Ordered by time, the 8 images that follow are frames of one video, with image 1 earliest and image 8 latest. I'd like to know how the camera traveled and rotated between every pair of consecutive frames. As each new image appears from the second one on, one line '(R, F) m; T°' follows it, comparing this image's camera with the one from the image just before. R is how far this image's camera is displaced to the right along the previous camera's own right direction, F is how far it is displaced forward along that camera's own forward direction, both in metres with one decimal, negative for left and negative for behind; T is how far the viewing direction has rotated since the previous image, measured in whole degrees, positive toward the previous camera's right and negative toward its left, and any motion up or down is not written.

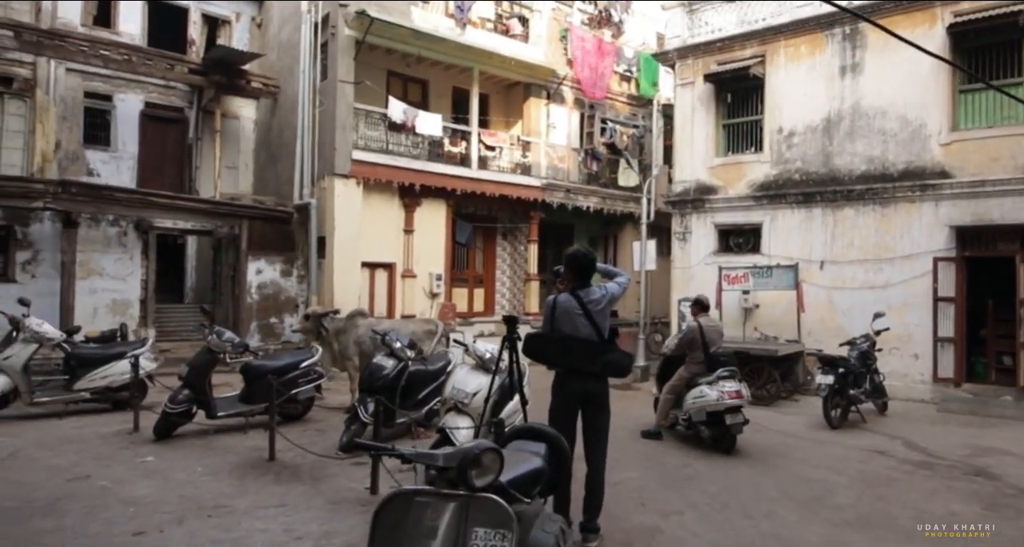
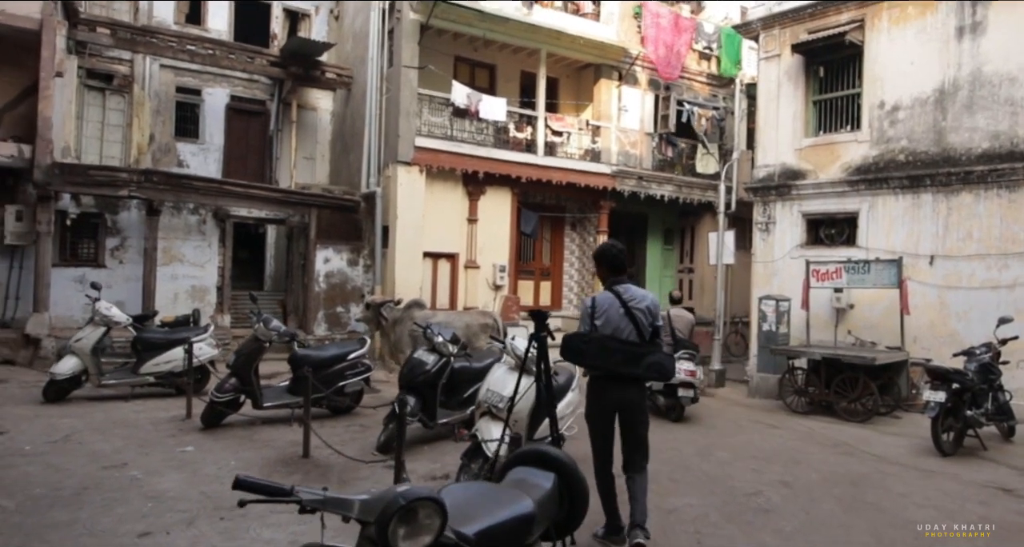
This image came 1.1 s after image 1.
(+0.2, +0.6) m; -7°
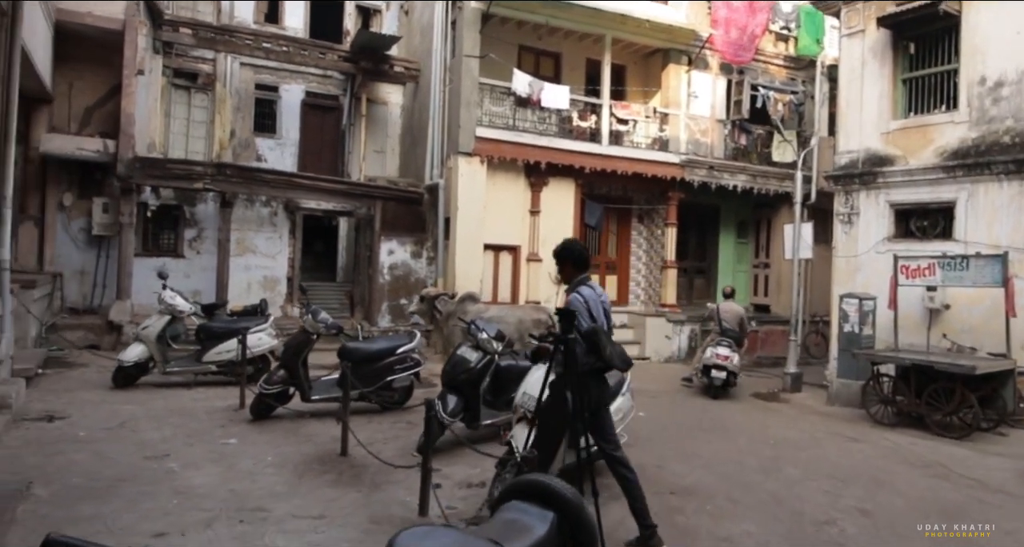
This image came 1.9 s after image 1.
(+0.2, +0.4) m; -6°
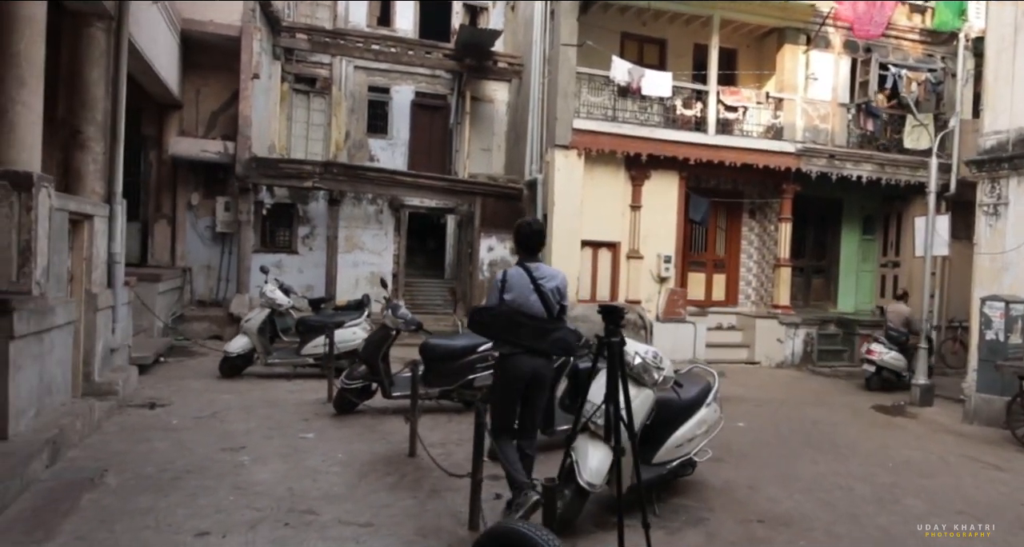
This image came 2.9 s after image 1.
(+0.3, +0.4) m; -10°
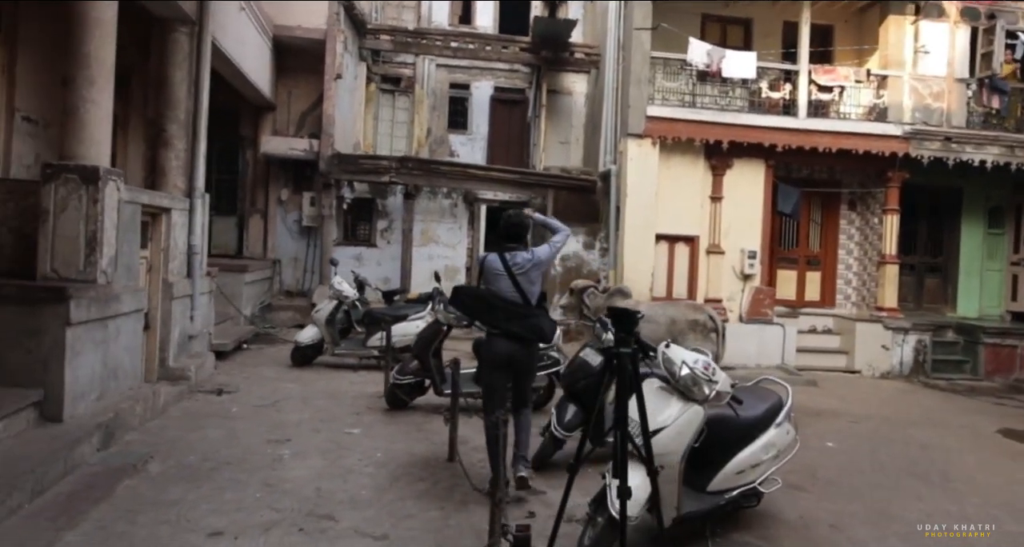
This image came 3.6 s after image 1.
(+0.3, +0.3) m; -7°
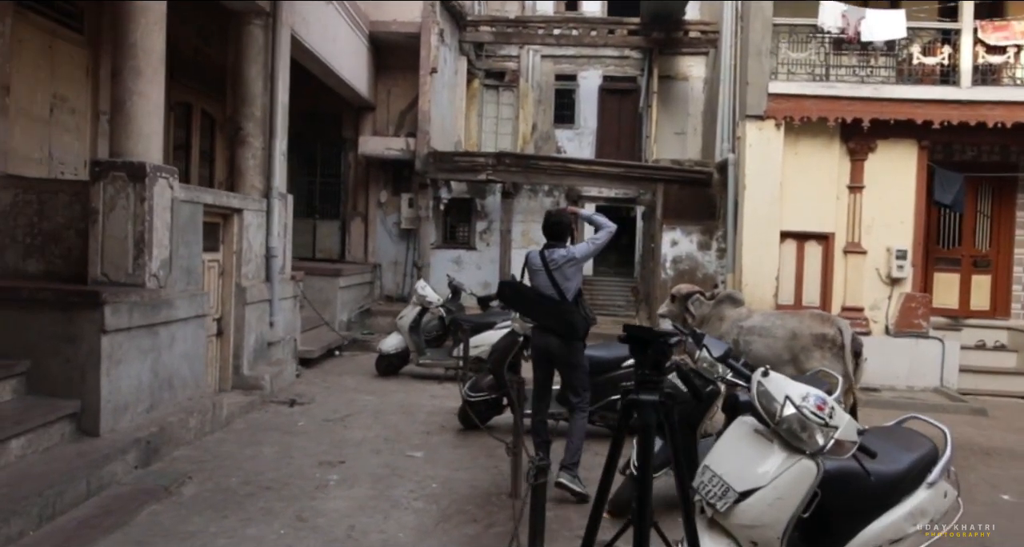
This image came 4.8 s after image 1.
(+0.2, +0.8) m; -10°
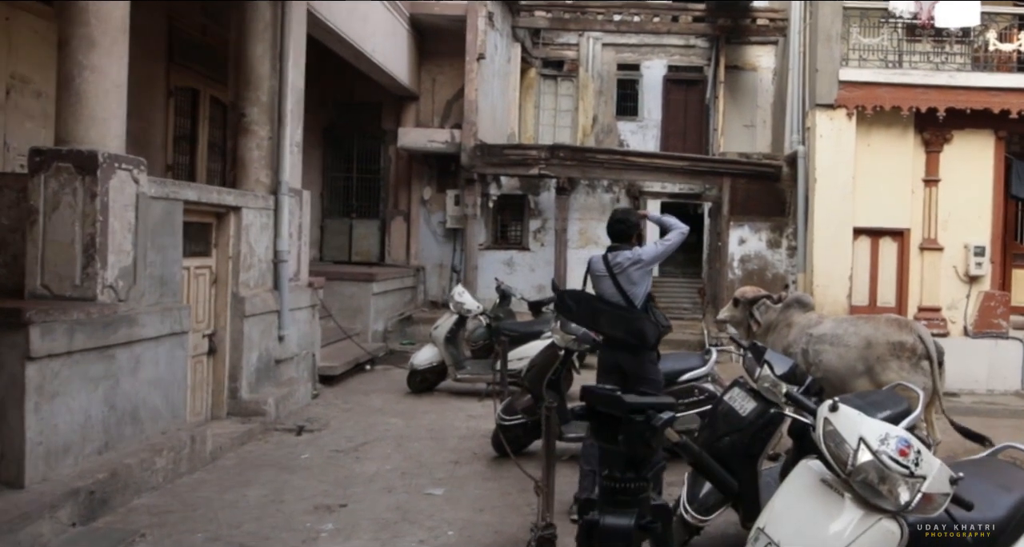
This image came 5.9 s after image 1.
(+0.2, +1.1) m; -6°
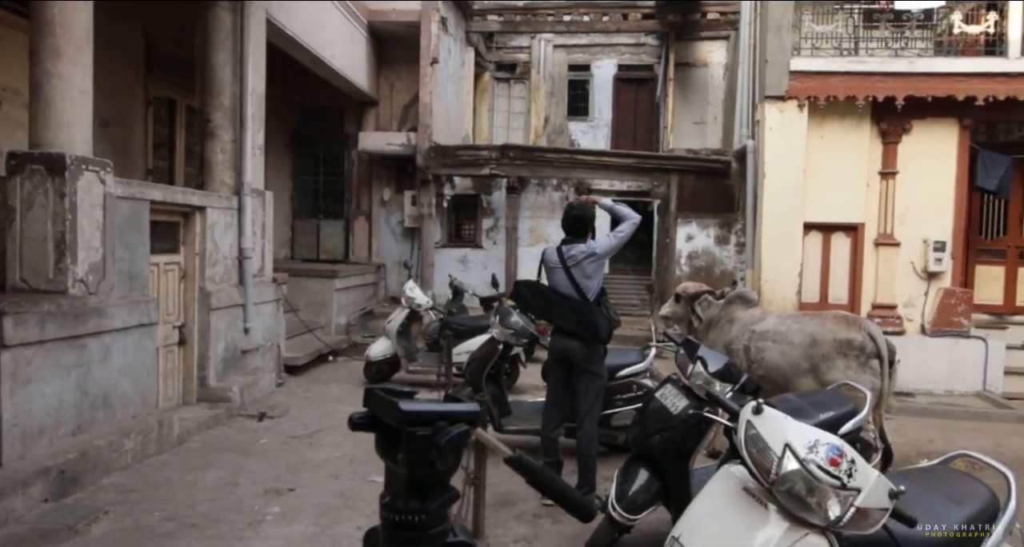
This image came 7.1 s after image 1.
(+0.1, -0.5) m; +4°
